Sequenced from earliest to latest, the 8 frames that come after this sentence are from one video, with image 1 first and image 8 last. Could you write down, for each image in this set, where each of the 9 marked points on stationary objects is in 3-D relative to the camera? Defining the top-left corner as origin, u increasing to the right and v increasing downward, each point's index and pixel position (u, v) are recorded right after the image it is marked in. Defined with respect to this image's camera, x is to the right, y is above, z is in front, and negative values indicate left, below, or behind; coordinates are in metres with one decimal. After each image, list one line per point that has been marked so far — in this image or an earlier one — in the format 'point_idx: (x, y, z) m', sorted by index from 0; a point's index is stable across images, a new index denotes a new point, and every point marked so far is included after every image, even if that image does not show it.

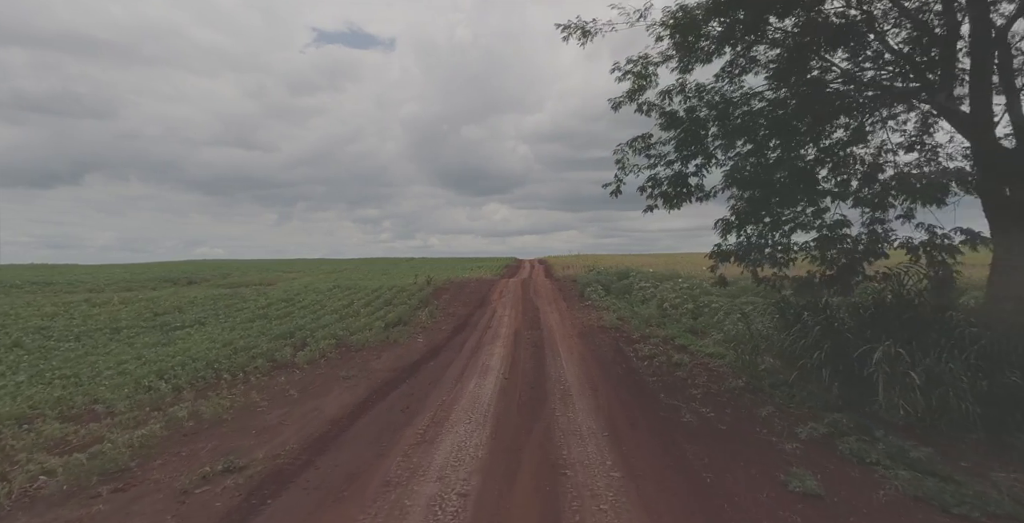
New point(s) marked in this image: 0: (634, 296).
0: (+4.5, -1.4, +19.6) m
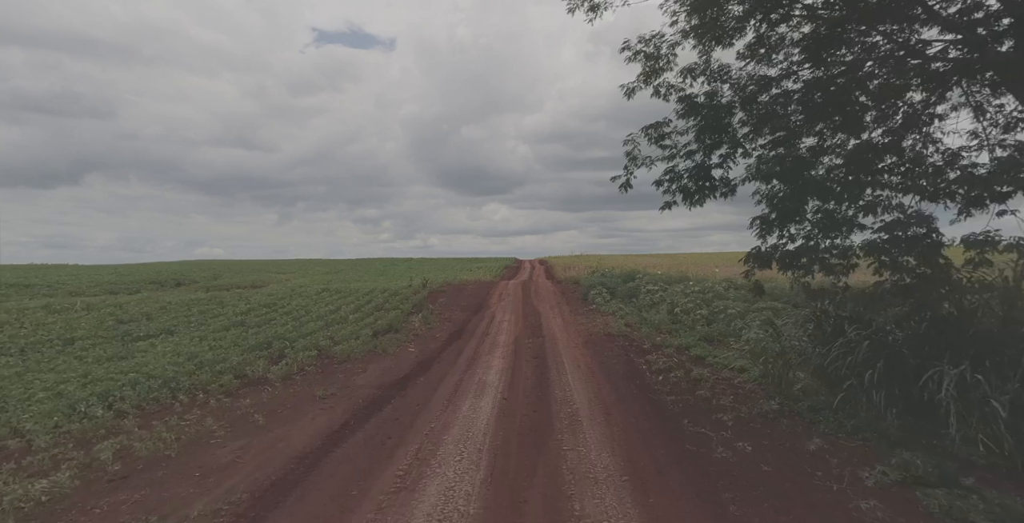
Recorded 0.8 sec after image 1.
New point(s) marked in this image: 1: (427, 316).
0: (+4.5, -1.4, +18.5) m
1: (-2.7, -1.8, +16.9) m
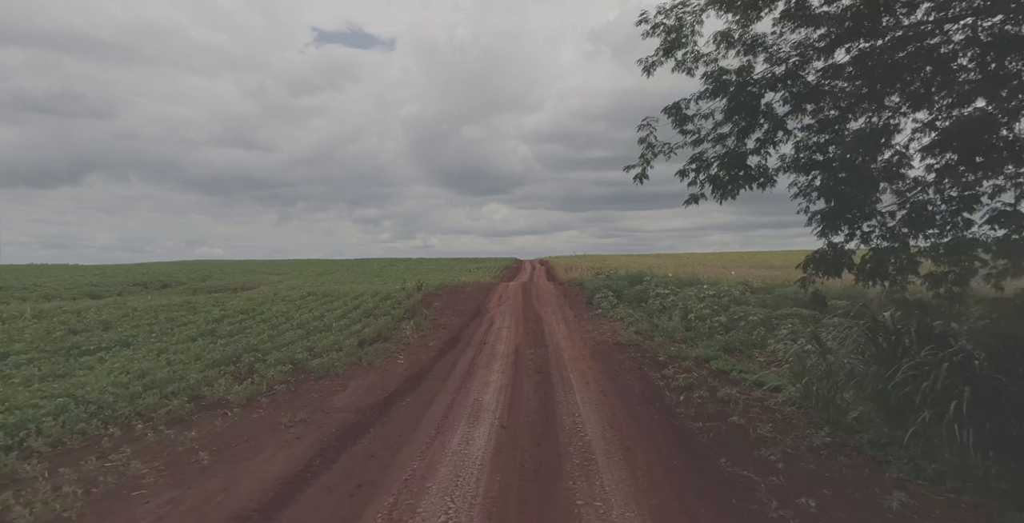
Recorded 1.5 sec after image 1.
0: (+4.5, -1.5, +17.2) m
1: (-2.7, -1.9, +15.7) m
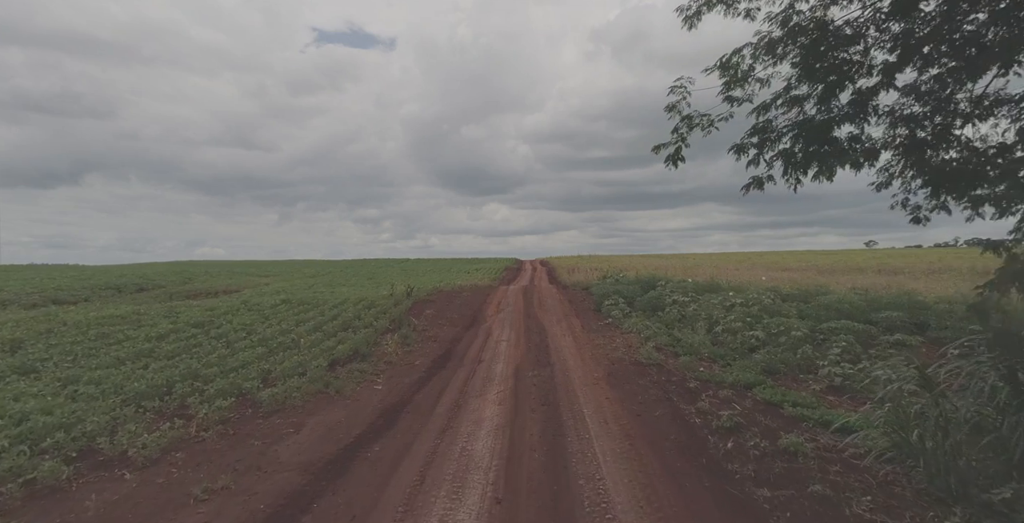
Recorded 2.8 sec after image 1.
0: (+4.5, -1.6, +15.3) m
1: (-2.7, -2.0, +13.7) m
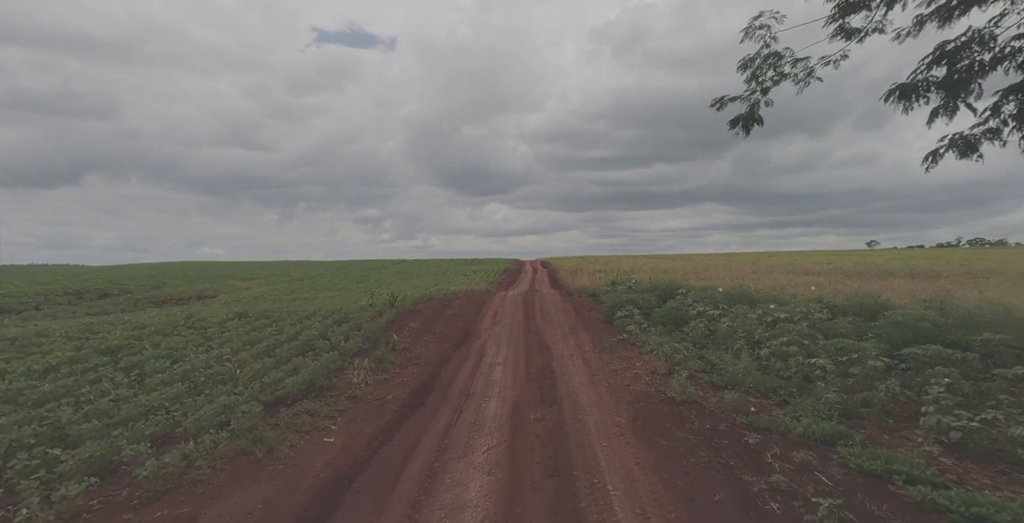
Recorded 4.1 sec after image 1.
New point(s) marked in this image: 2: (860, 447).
0: (+4.4, -1.7, +12.8) m
1: (-2.8, -2.1, +11.3) m
2: (+4.3, -2.3, +6.6) m
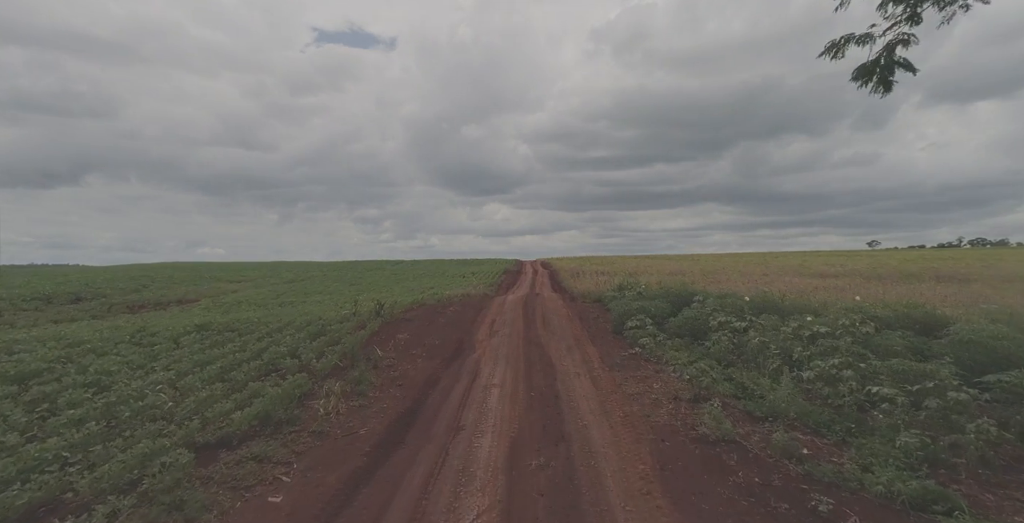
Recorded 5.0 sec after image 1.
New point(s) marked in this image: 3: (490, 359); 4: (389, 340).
0: (+4.4, -1.8, +11.2) m
1: (-2.8, -2.2, +9.7) m
2: (+4.3, -2.4, +5.0) m
3: (-0.5, -2.3, +12.6) m
4: (-3.1, -1.9, +13.4) m
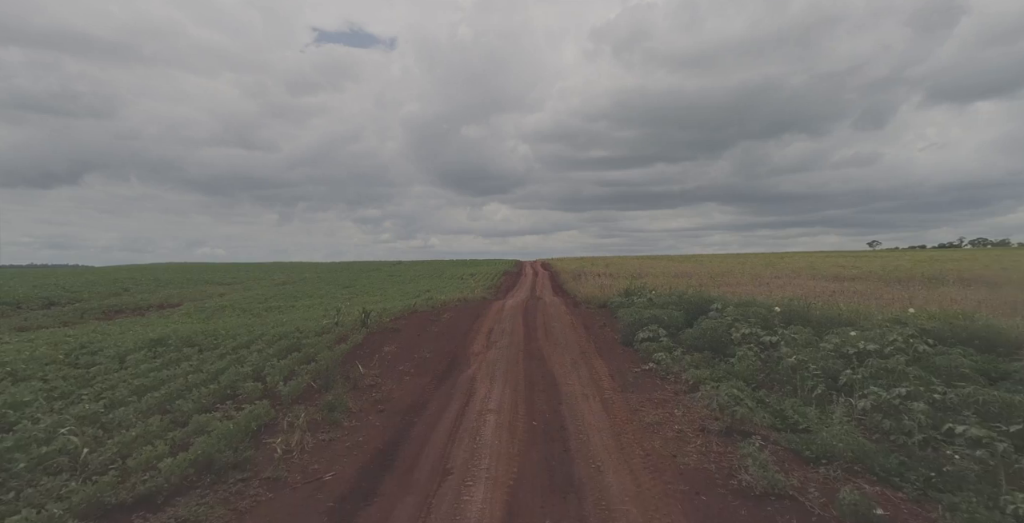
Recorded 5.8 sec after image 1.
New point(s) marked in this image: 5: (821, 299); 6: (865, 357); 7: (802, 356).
0: (+4.4, -2.0, +9.8) m
1: (-2.9, -2.4, +8.3) m
2: (+4.3, -2.5, +3.6) m
3: (-0.5, -2.4, +11.2) m
4: (-3.1, -2.0, +12.0) m
5: (+9.9, -1.2, +17.0) m
6: (+5.9, -1.6, +8.9) m
7: (+5.1, -1.7, +9.4) m
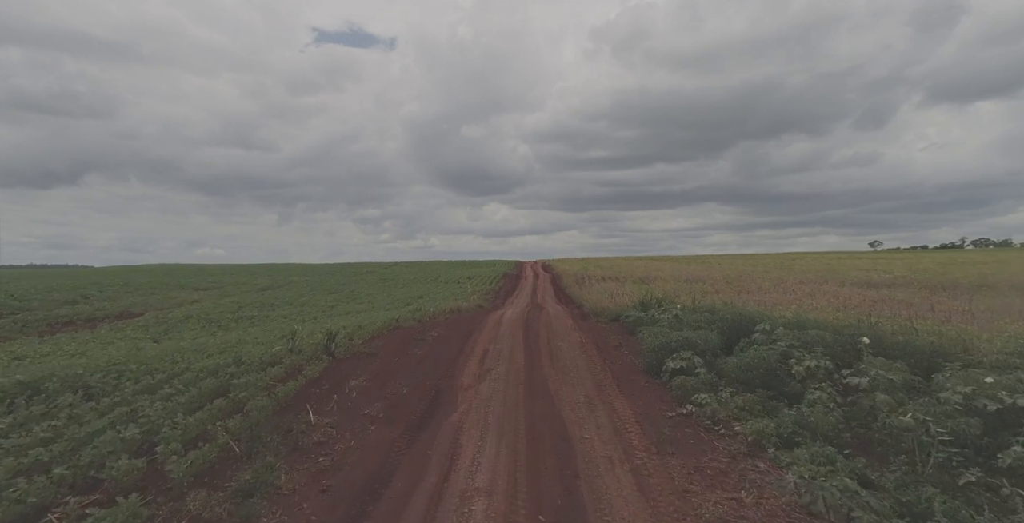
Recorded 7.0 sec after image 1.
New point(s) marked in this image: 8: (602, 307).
0: (+4.4, -2.2, +7.1) m
1: (-2.9, -2.6, +5.6) m
2: (+4.2, -2.7, +0.9) m
3: (-0.6, -2.6, +8.5) m
4: (-3.2, -2.2, +9.3) m
5: (+9.9, -1.4, +14.3) m
6: (+5.9, -1.8, +6.2) m
7: (+5.1, -1.9, +6.7) m
8: (+3.2, -1.7, +18.6) m
